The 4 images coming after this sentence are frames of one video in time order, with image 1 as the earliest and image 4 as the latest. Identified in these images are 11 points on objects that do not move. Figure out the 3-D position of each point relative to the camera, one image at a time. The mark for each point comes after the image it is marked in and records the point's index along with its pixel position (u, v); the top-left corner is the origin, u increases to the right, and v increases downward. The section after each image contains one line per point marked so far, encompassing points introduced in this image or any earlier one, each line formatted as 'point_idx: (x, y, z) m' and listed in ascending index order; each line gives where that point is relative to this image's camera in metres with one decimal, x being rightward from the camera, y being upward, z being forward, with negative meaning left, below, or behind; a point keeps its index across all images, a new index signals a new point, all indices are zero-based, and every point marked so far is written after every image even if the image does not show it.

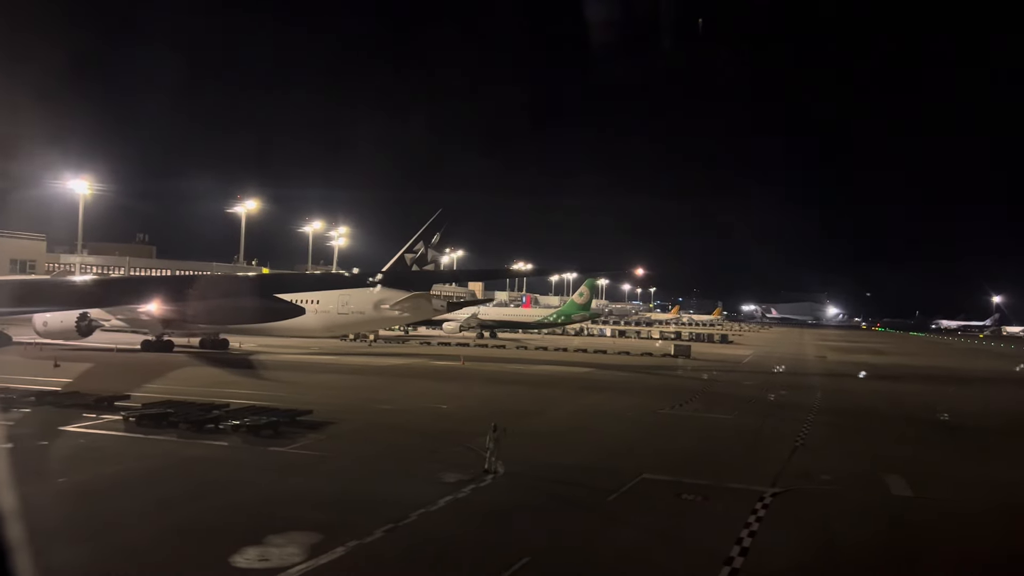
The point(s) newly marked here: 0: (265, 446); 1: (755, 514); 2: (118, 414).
0: (-5.1, -3.3, +14.1) m
1: (+3.7, -3.4, +10.2) m
2: (-9.9, -3.2, +16.9) m
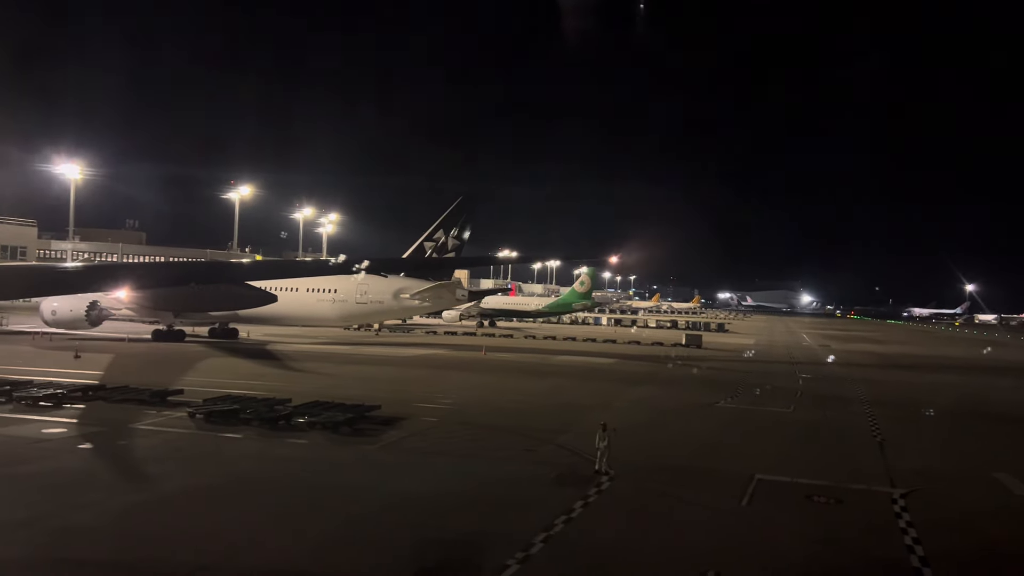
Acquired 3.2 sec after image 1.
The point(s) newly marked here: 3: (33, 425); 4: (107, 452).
0: (-3.2, -3.2, +13.6) m
1: (+5.7, -3.4, +9.8) m
2: (-8.0, -3.0, +16.3) m
3: (-10.2, -2.9, +14.4) m
4: (-7.5, -3.0, +12.5) m
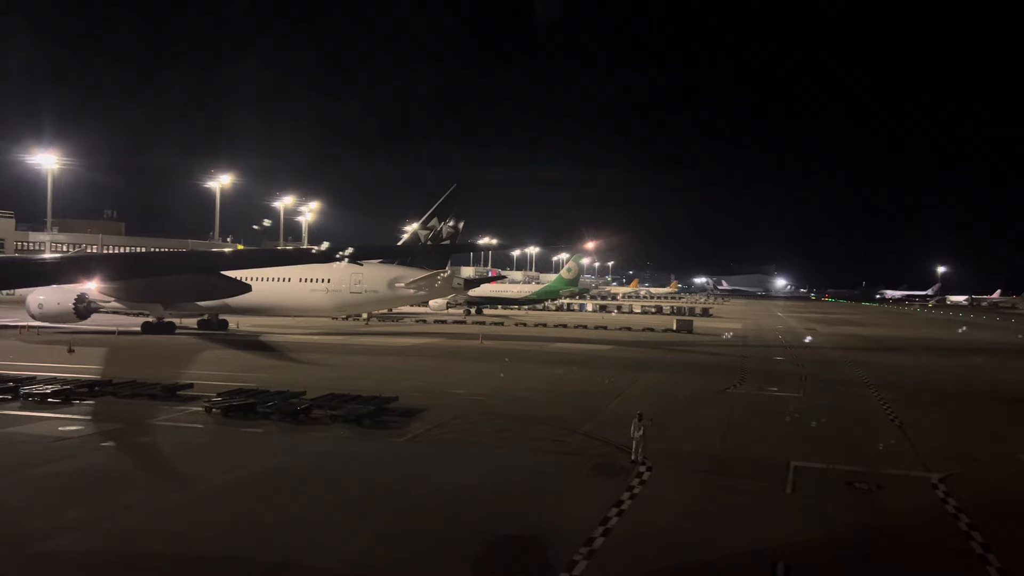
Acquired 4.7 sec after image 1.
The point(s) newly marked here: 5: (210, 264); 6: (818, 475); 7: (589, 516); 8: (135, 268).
0: (-2.7, -3.0, +13.4) m
1: (+6.4, -3.2, +9.9) m
2: (-7.5, -2.8, +16.0) m
3: (-9.7, -2.8, +14.0) m
4: (-6.9, -2.9, +12.1) m
5: (-8.4, +0.7, +18.5) m
6: (+5.1, -3.1, +11.3) m
7: (+1.1, -3.1, +9.2) m
8: (-10.0, +0.5, +17.6) m
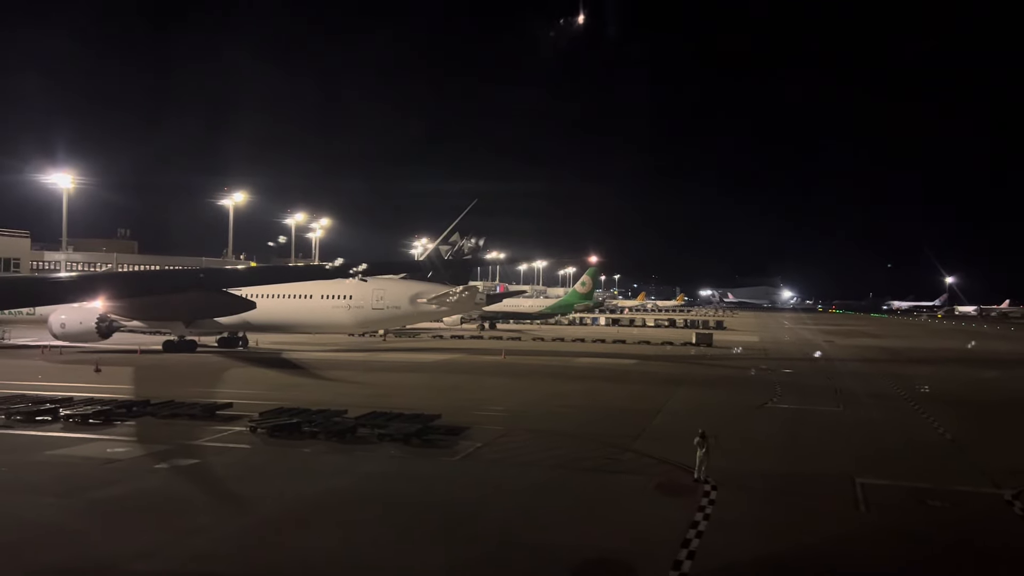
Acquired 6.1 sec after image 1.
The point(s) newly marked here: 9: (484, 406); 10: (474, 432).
0: (-1.6, -3.3, +13.2) m
1: (+7.4, -3.3, +9.6) m
2: (-6.5, -3.2, +15.9) m
3: (-8.6, -3.2, +13.9) m
4: (-5.9, -3.3, +12.0) m
5: (-7.4, +0.2, +18.5) m
6: (+6.1, -3.3, +11.0) m
7: (+2.0, -3.3, +8.9) m
8: (-9.0, 0.0, +17.5) m
9: (-0.9, -3.5, +20.0) m
10: (-0.9, -3.3, +15.6) m
